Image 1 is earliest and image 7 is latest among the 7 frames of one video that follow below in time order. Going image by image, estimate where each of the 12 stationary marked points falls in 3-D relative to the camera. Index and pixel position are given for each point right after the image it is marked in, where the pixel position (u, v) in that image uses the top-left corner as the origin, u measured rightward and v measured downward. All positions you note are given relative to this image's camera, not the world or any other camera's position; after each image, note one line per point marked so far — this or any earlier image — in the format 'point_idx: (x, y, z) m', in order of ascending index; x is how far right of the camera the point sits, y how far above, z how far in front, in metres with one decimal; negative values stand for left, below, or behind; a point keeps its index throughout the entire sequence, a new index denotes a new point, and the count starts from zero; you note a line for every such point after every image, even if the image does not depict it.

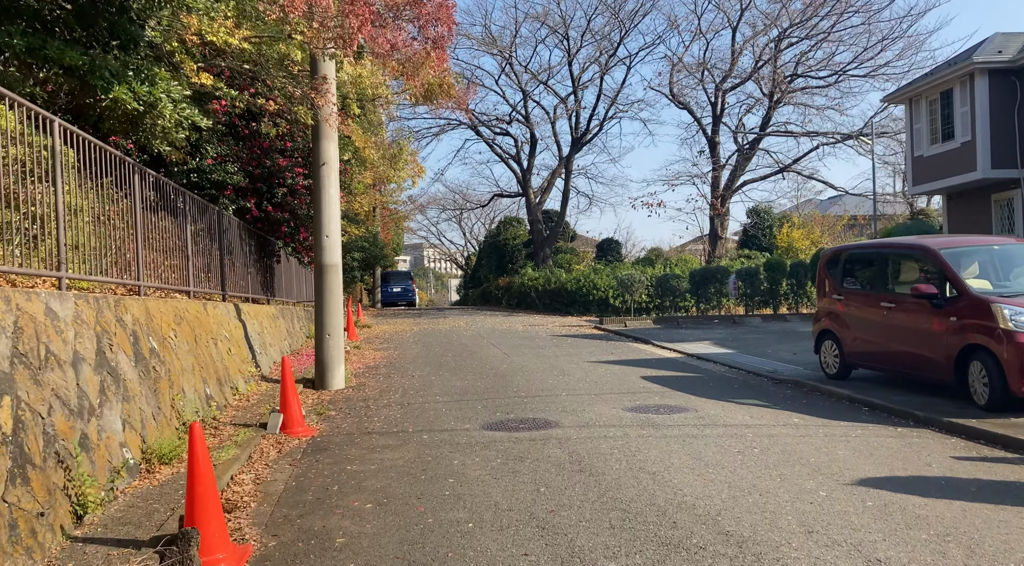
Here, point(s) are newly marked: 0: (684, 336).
0: (+3.8, -1.2, +18.4) m
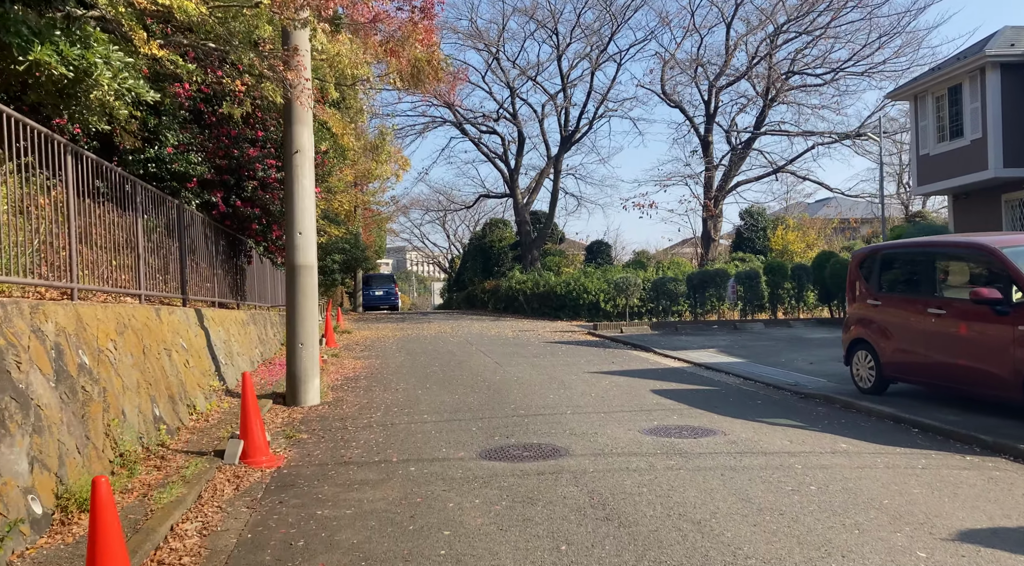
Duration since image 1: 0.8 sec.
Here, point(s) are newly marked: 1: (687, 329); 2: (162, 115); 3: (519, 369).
0: (+3.6, -1.2, +17.2) m
1: (+4.3, -1.1, +20.0) m
2: (-4.9, +2.3, +11.4) m
3: (+0.1, -1.4, +12.9) m
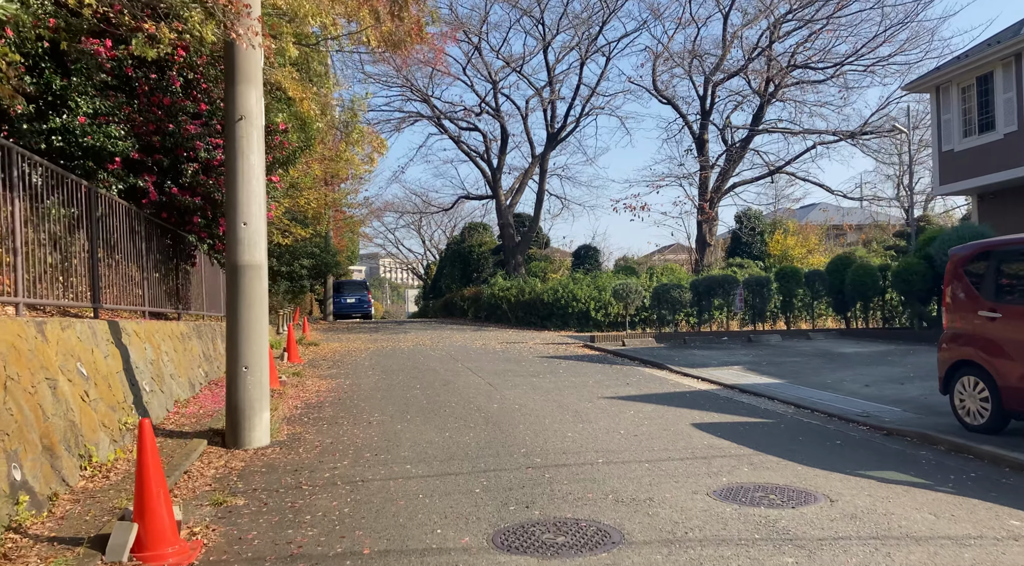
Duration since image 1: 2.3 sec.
0: (+3.5, -1.4, +15.1) m
1: (+4.0, -1.3, +17.9) m
2: (-4.8, +2.3, +9.0) m
3: (+0.1, -1.5, +10.7) m
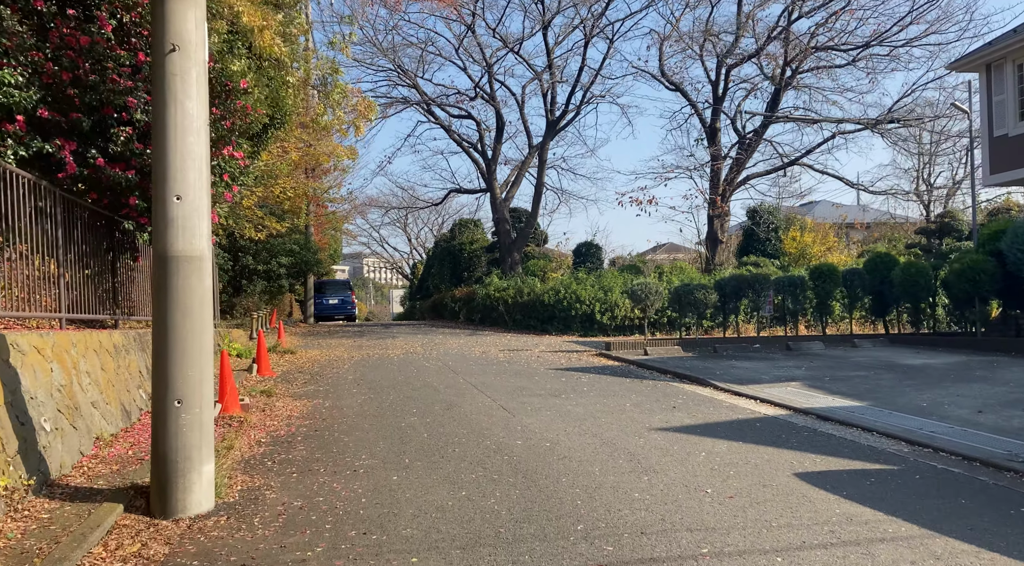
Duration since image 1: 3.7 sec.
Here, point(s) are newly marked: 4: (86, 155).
0: (+3.6, -1.4, +12.9) m
1: (+4.1, -1.3, +15.7) m
2: (-4.6, +2.3, +6.7) m
3: (+0.3, -1.4, +8.4) m
4: (-4.1, +1.2, +8.0) m
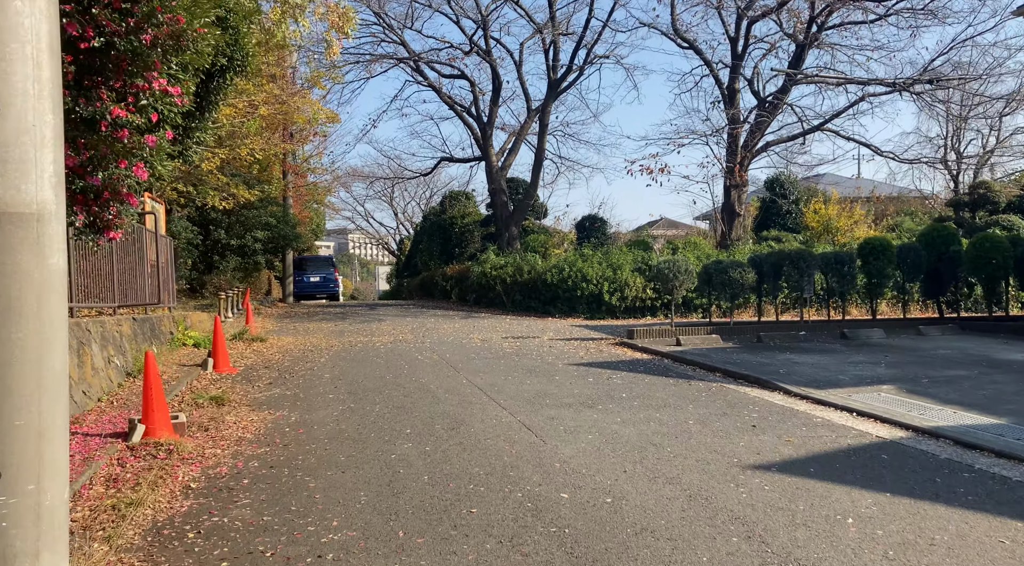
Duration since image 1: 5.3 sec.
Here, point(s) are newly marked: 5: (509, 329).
0: (+3.8, -1.1, +10.6) m
1: (+4.3, -0.9, +13.4) m
2: (-4.3, +2.4, +4.1) m
3: (+0.6, -1.3, +6.0) m
4: (-3.9, +1.4, +5.4) m
5: (-0.1, -1.0, +18.0) m
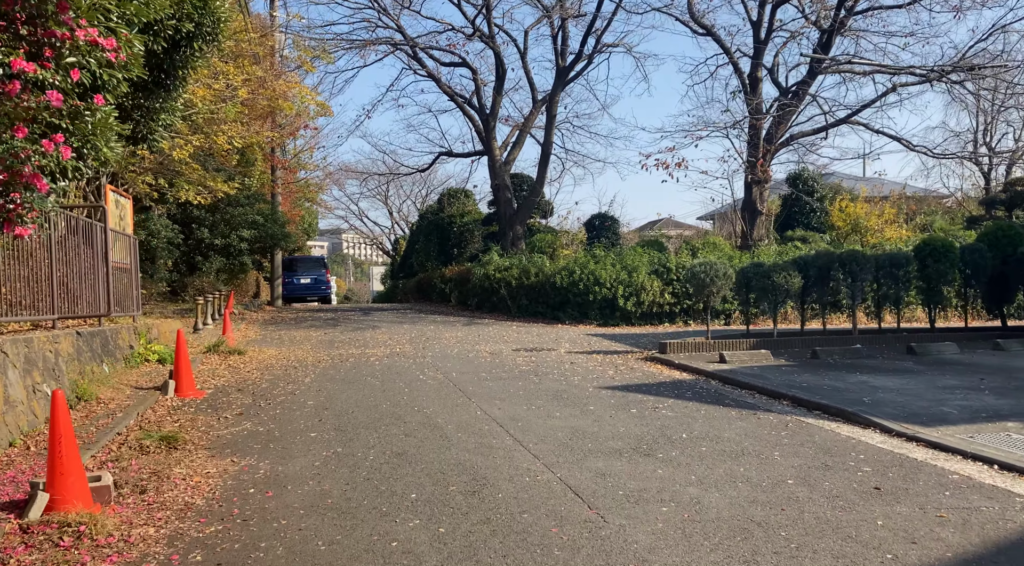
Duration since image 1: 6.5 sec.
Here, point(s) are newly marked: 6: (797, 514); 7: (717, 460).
0: (+4.0, -1.2, +8.7) m
1: (+4.5, -1.0, +11.6) m
2: (-4.0, +2.3, +2.2) m
3: (+0.8, -1.4, +4.2) m
4: (-3.6, +1.3, +3.5) m
5: (+0.1, -1.1, +16.1) m
6: (+1.7, -1.3, +4.8) m
7: (+1.6, -1.3, +6.2) m
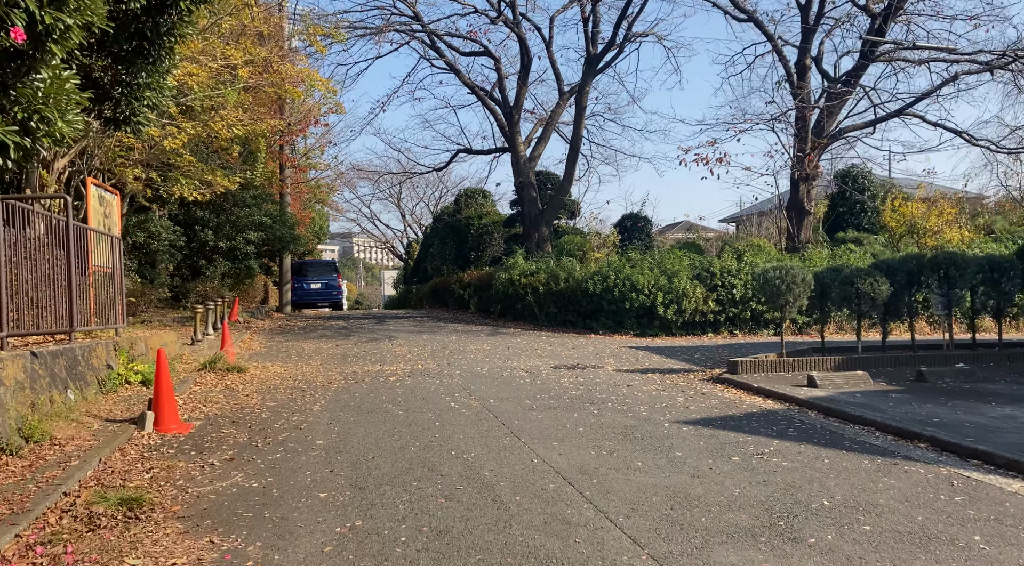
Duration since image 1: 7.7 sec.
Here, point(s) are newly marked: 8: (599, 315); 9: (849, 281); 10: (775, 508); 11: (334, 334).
0: (+4.6, -1.3, +6.8) m
1: (+5.1, -1.1, +9.7) m
2: (-3.5, +2.3, +0.4) m
3: (+1.3, -1.4, +2.3) m
4: (-3.1, +1.2, +1.8) m
5: (+0.7, -1.2, +14.3) m
6: (+2.2, -1.4, +2.9) m
7: (+2.0, -1.4, +4.3) m
8: (+2.1, -0.7, +19.0) m
9: (+4.8, 0.0, +11.8) m
10: (+1.6, -1.4, +5.1) m
11: (-3.9, -1.1, +17.8) m
